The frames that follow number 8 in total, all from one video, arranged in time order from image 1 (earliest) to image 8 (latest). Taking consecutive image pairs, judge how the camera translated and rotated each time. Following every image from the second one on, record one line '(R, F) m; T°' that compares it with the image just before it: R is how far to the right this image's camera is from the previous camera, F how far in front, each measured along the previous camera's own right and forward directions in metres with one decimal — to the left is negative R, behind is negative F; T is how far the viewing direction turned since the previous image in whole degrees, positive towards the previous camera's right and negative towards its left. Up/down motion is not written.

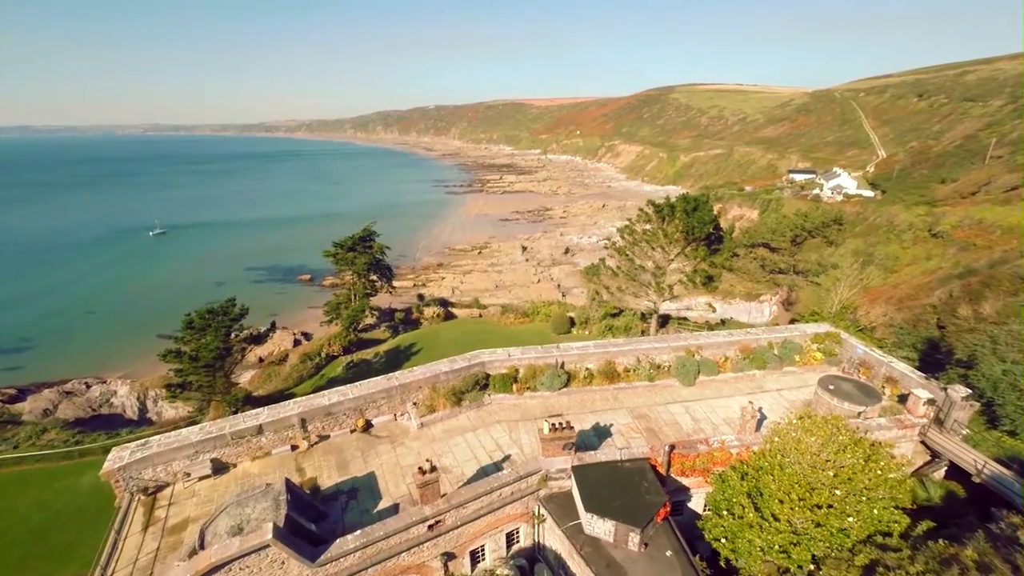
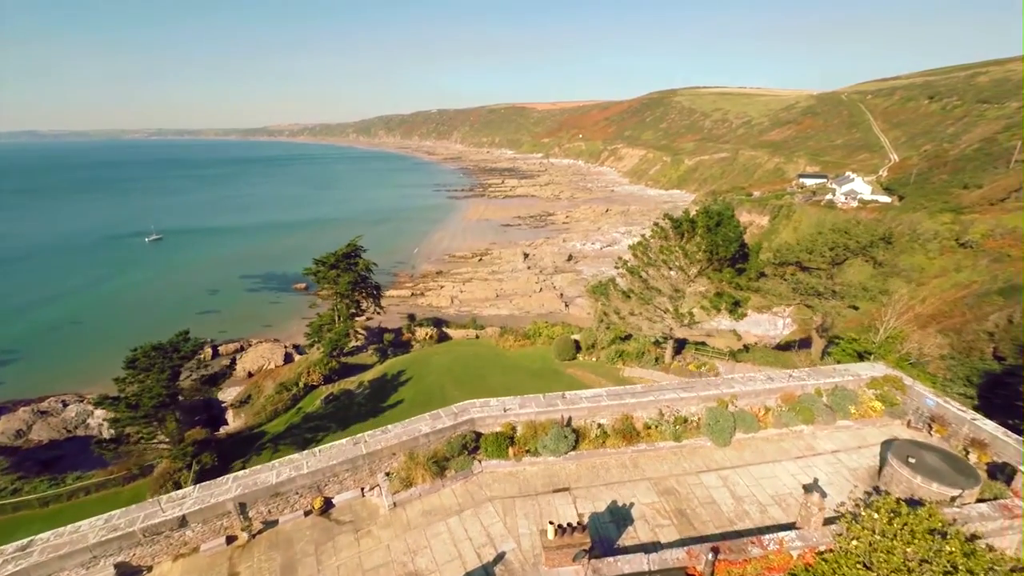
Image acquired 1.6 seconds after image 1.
(+0.1, +1.7) m; 0°
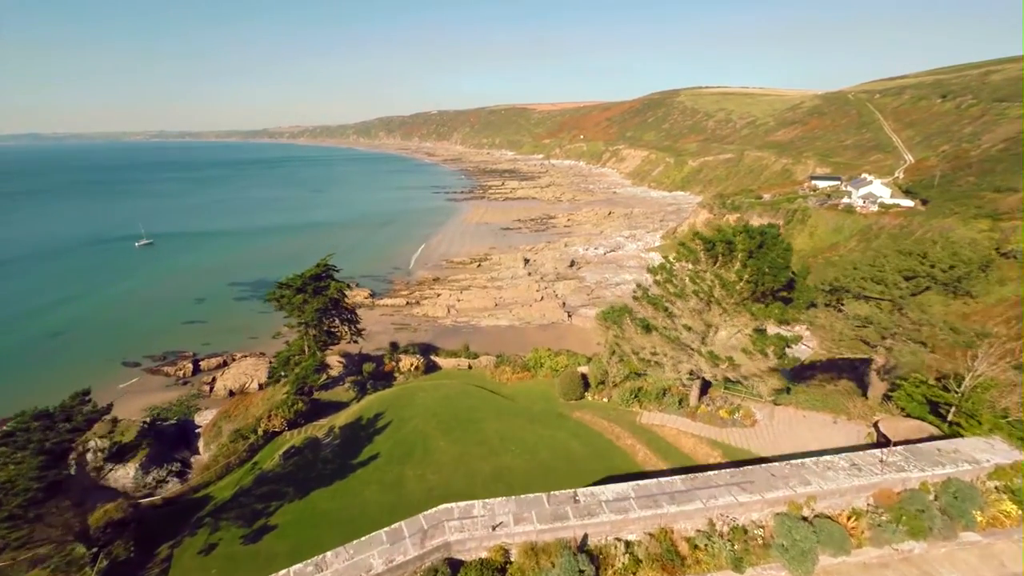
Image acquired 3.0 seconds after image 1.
(+0.1, +2.3) m; 0°
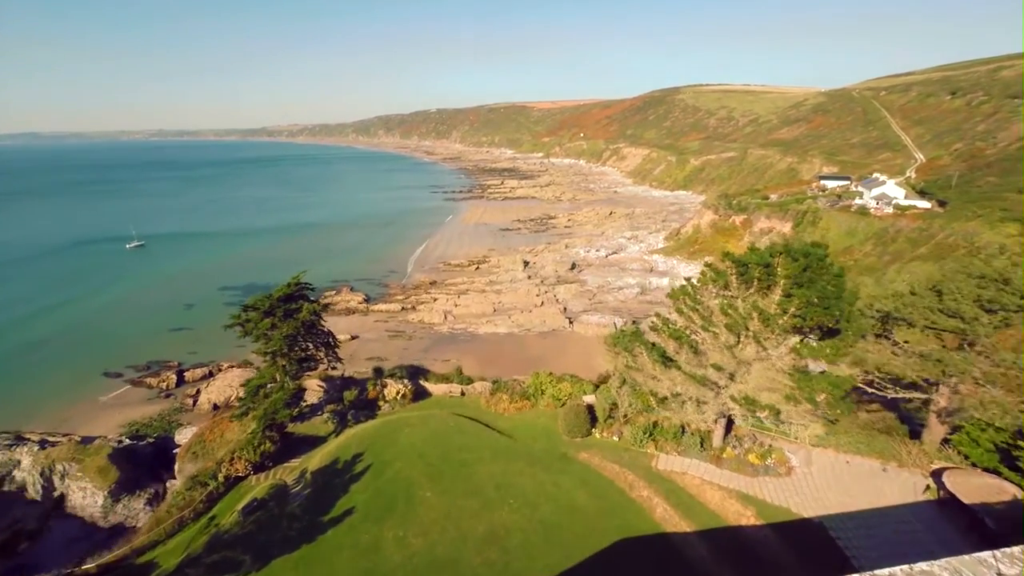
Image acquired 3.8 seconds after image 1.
(+0.1, +1.7) m; 0°
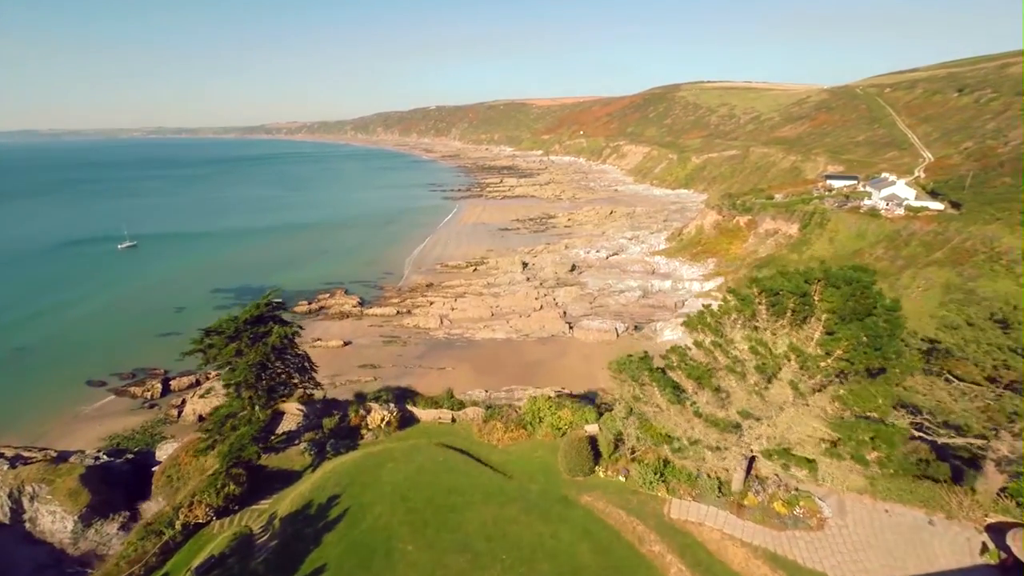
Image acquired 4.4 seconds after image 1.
(+0.1, +1.3) m; 0°
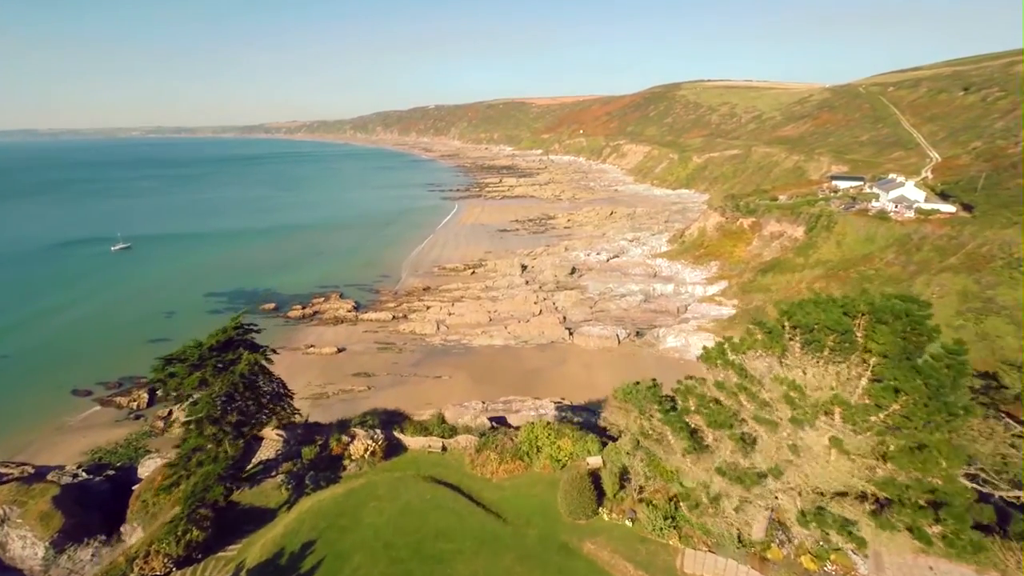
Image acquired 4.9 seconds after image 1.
(+0.1, +1.1) m; 0°
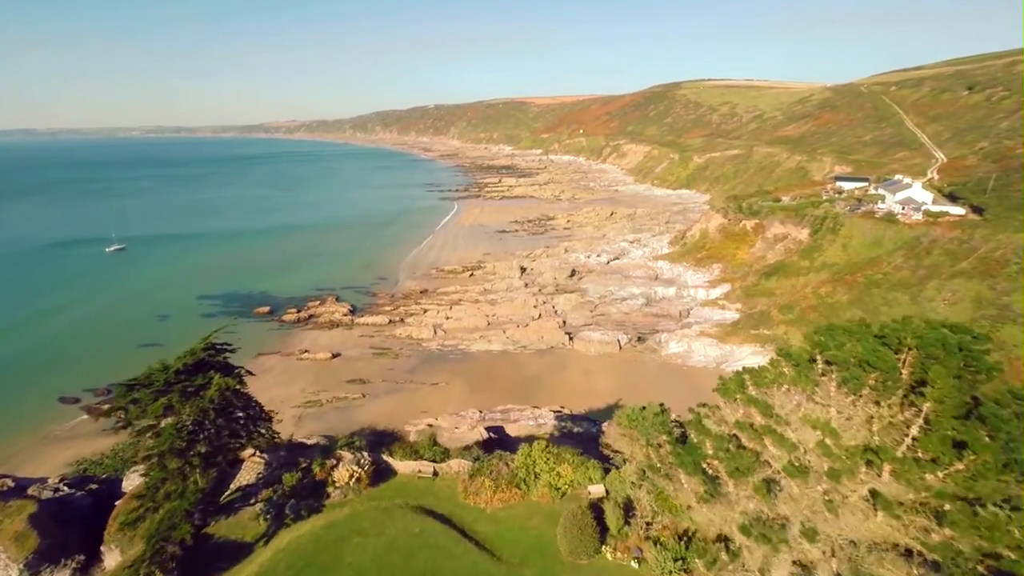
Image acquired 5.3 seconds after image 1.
(+0.1, +0.8) m; 0°
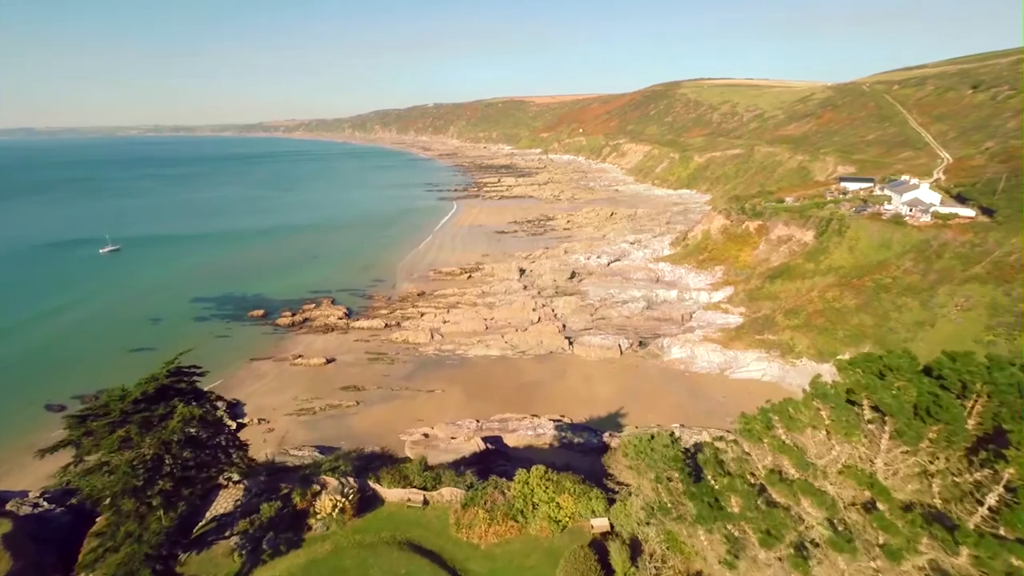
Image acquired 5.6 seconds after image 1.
(+0.1, +0.9) m; 0°
